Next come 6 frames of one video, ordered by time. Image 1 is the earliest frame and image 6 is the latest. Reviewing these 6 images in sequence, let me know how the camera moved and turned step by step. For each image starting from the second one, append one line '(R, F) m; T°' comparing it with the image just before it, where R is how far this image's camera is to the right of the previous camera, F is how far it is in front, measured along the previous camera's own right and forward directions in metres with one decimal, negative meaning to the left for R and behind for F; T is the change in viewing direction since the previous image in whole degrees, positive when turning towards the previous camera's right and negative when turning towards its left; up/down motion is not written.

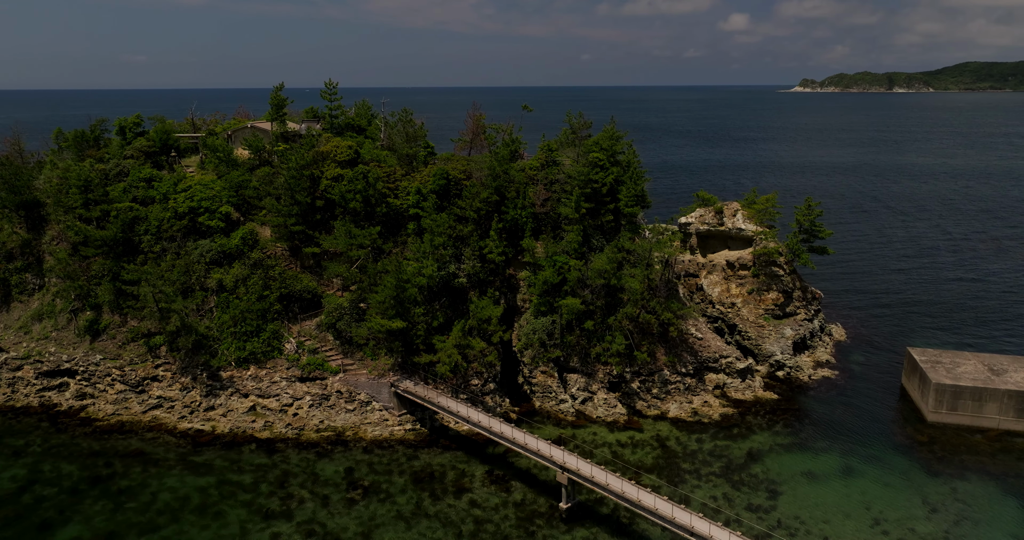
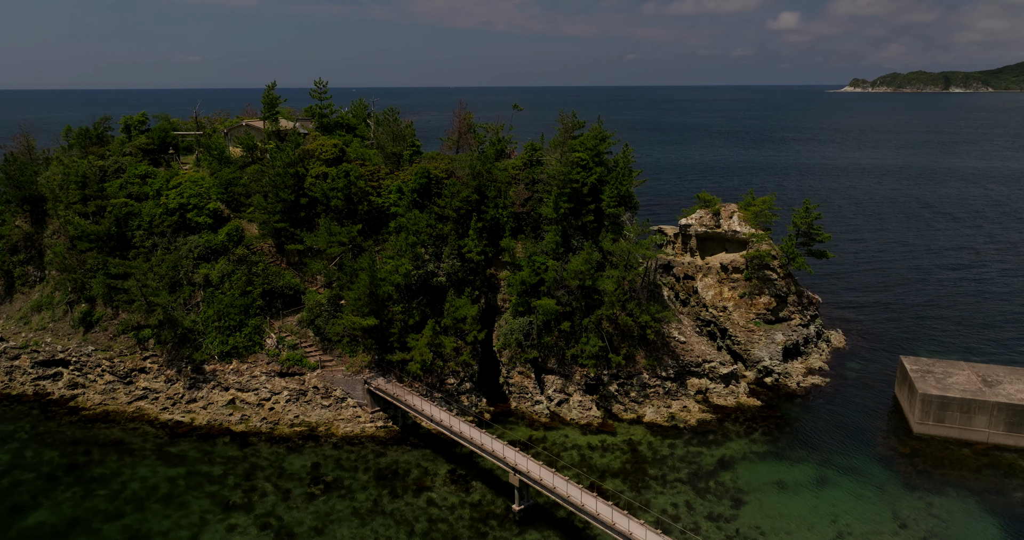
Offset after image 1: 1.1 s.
(+3.2, +0.3) m; -3°
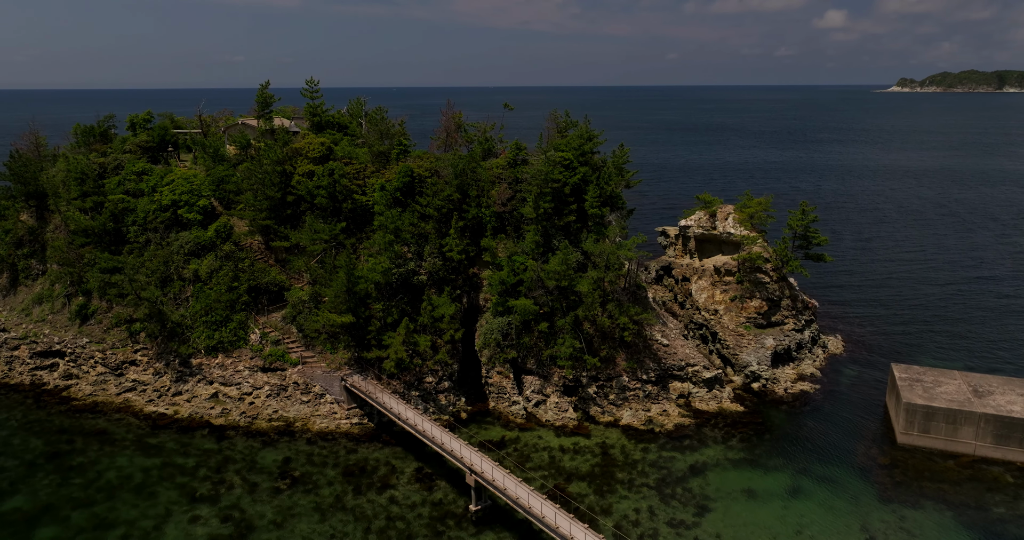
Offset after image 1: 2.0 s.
(+2.9, +0.2) m; -2°
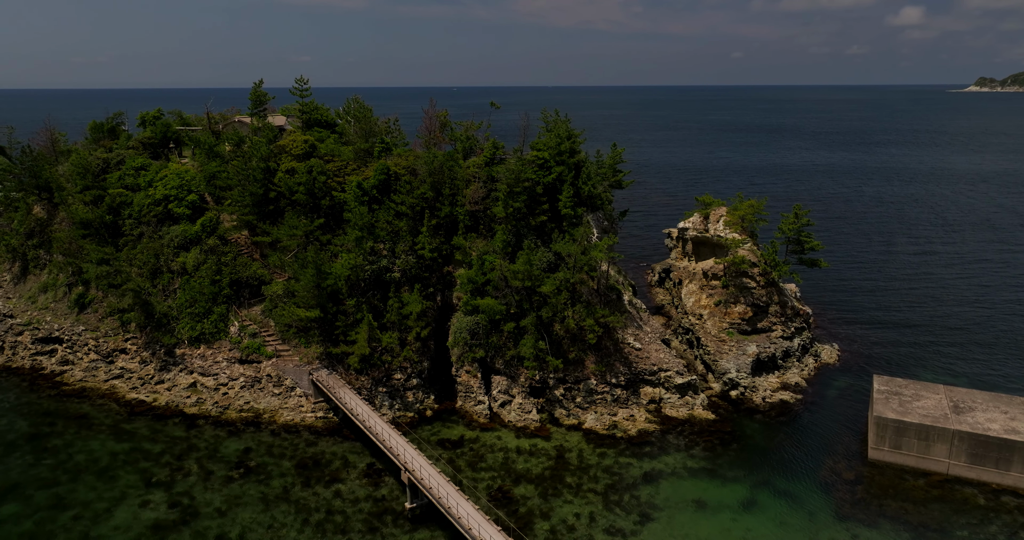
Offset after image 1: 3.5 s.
(+4.3, +0.3) m; -4°
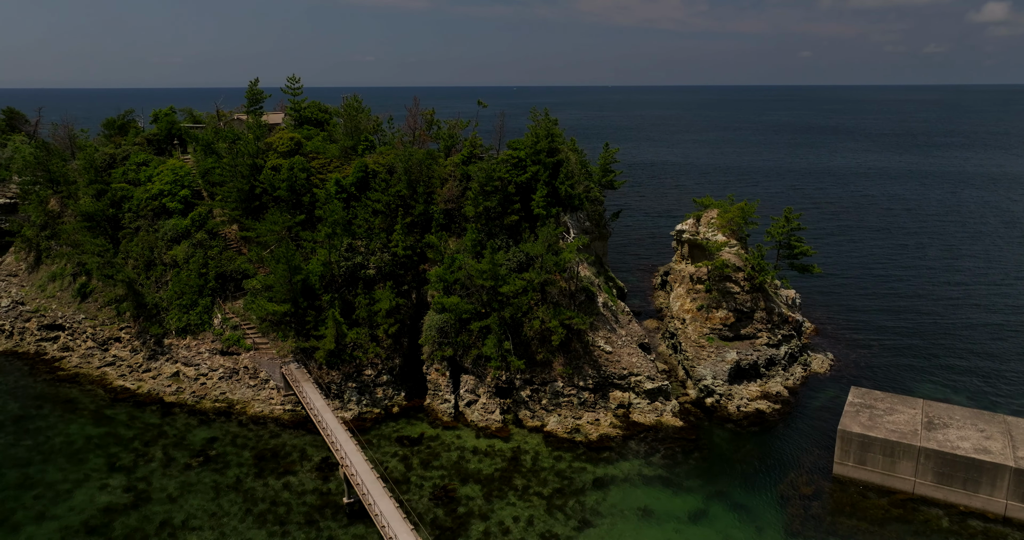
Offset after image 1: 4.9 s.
(+4.3, +0.3) m; -4°
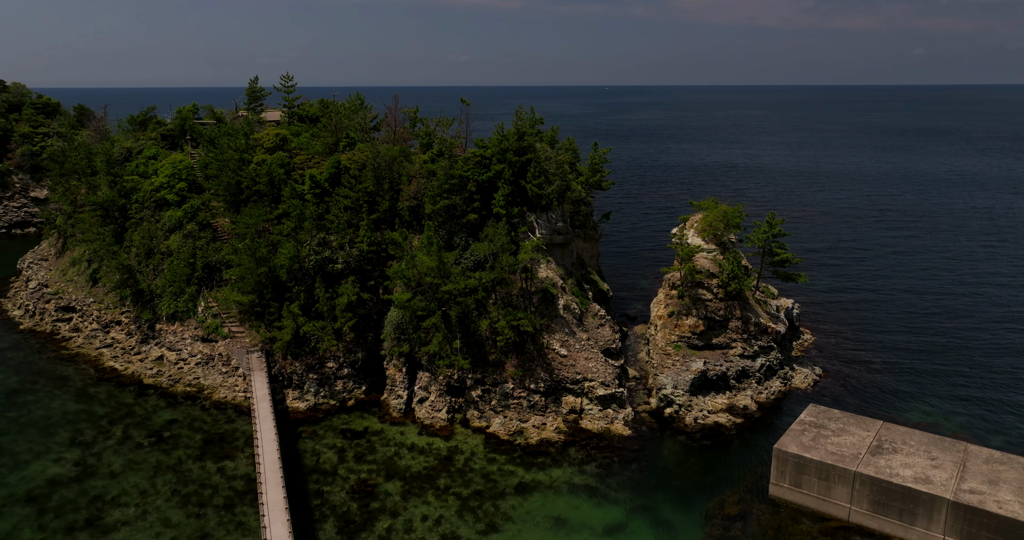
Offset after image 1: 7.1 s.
(+6.4, +0.6) m; -6°
